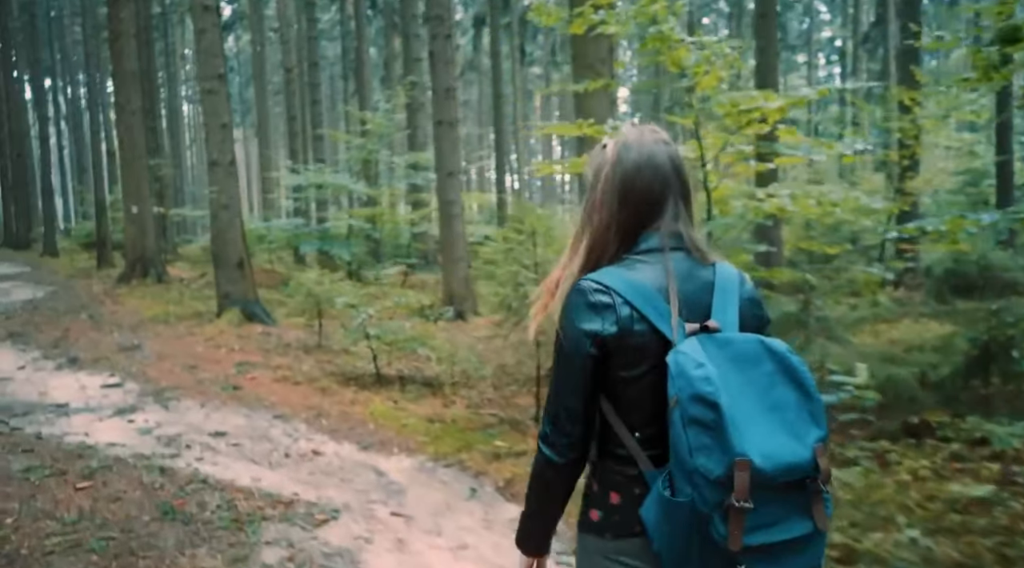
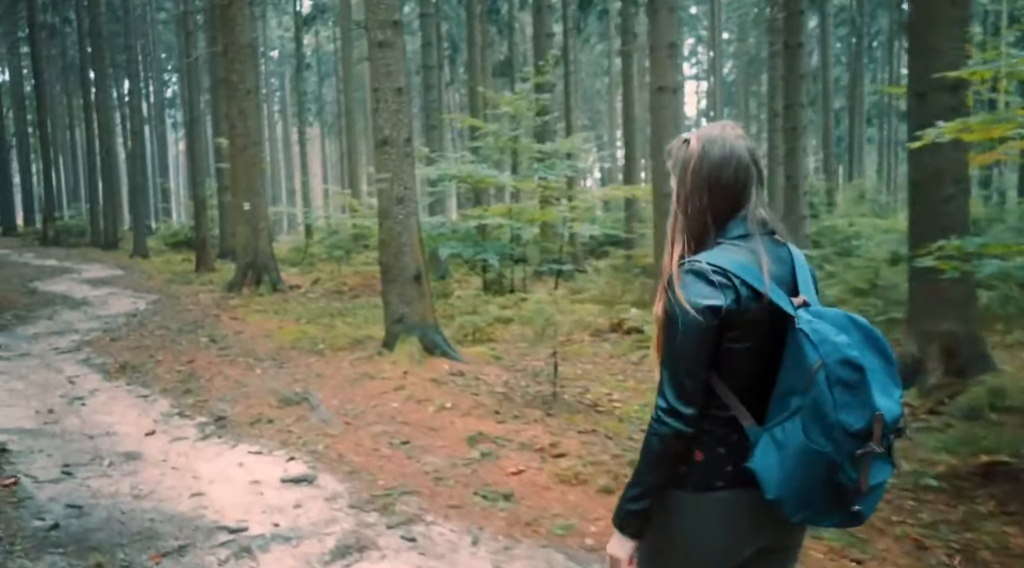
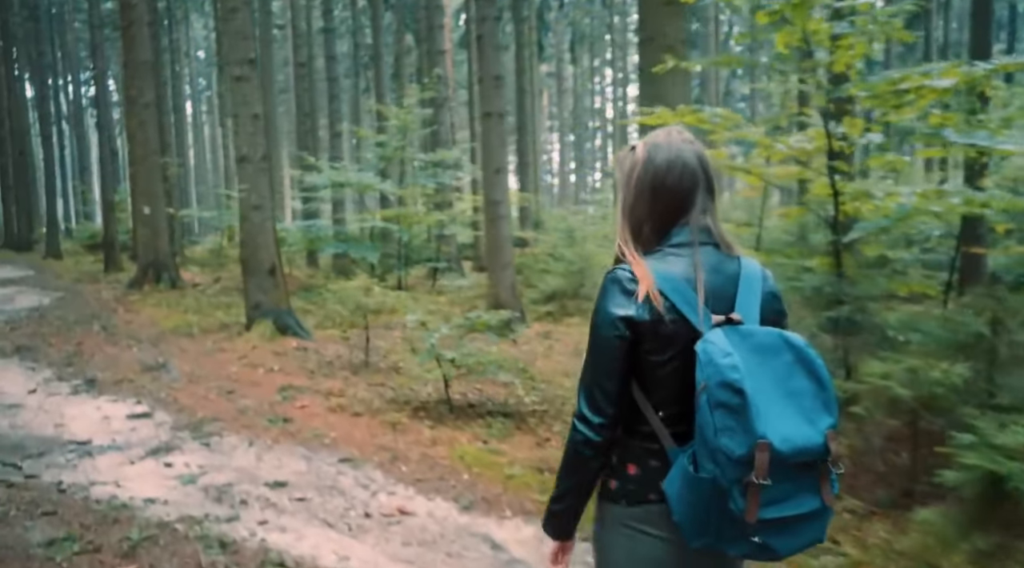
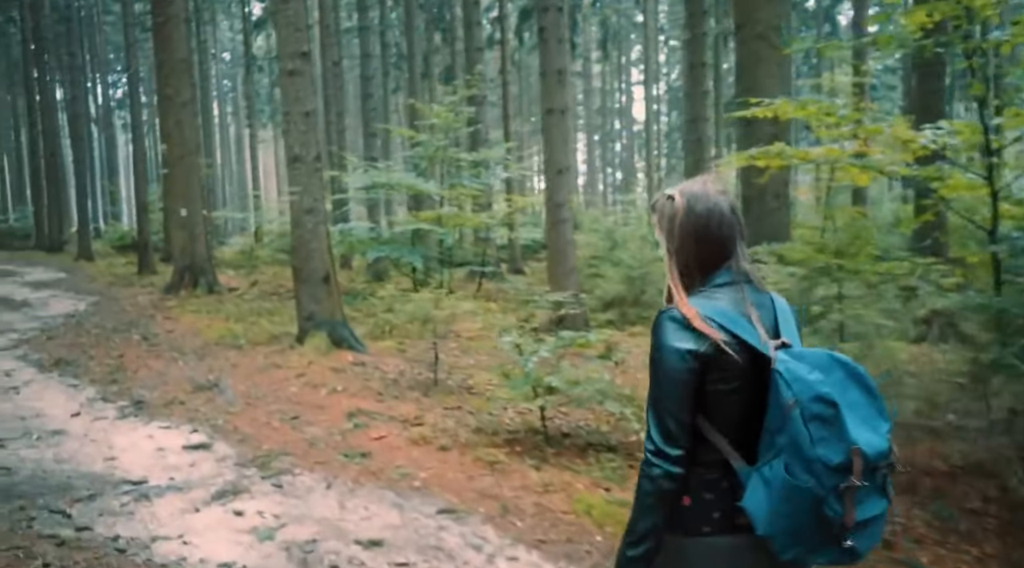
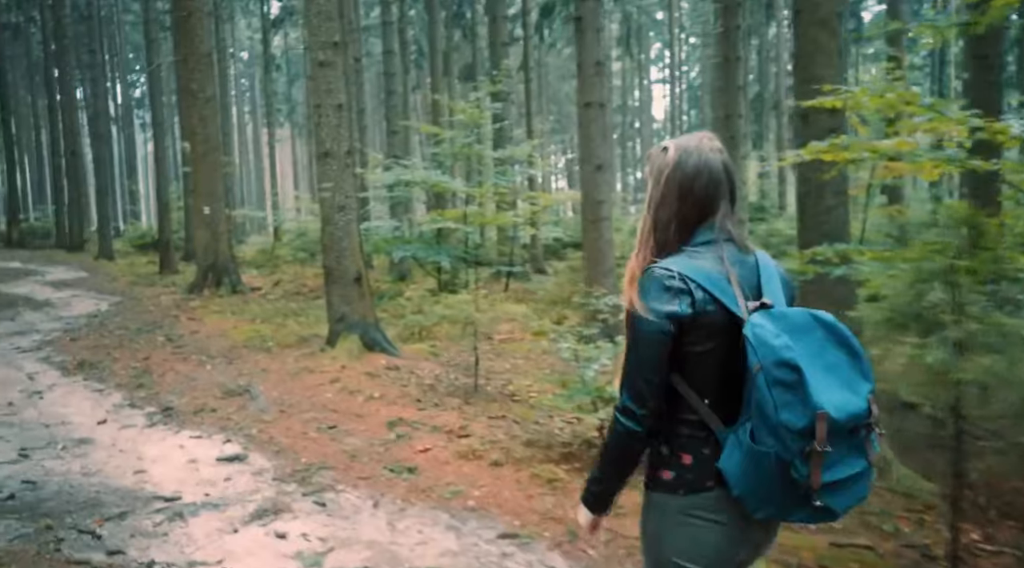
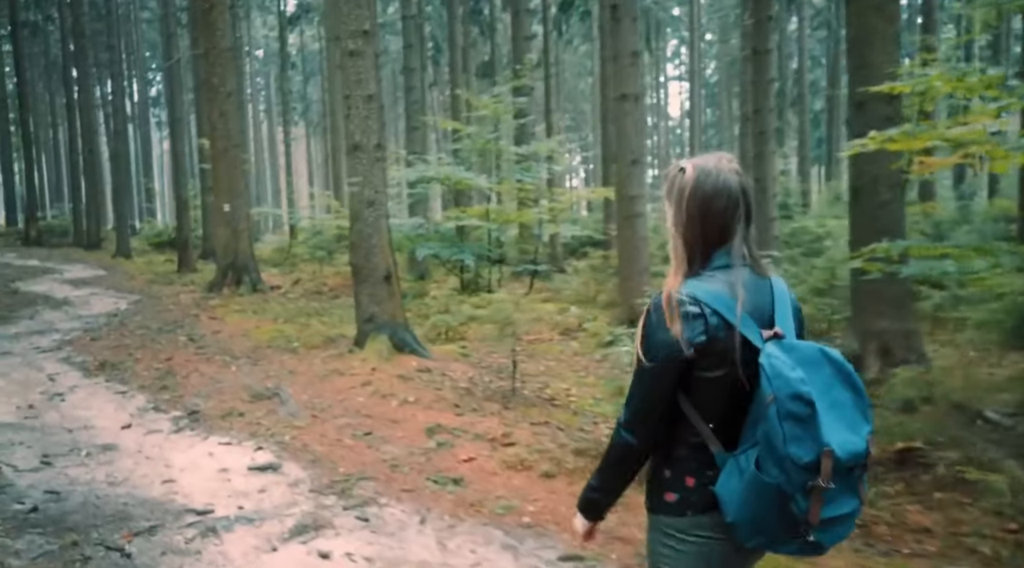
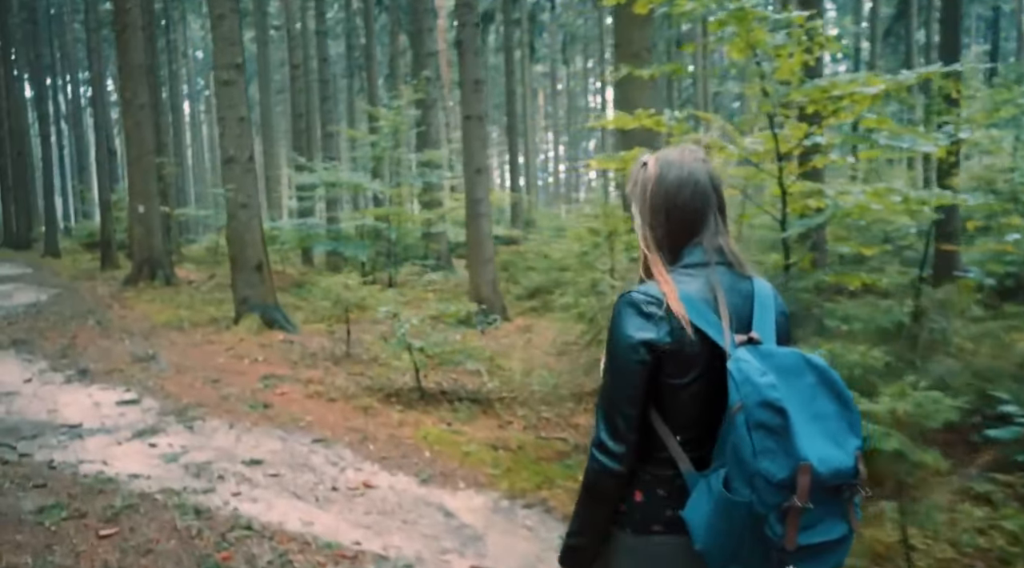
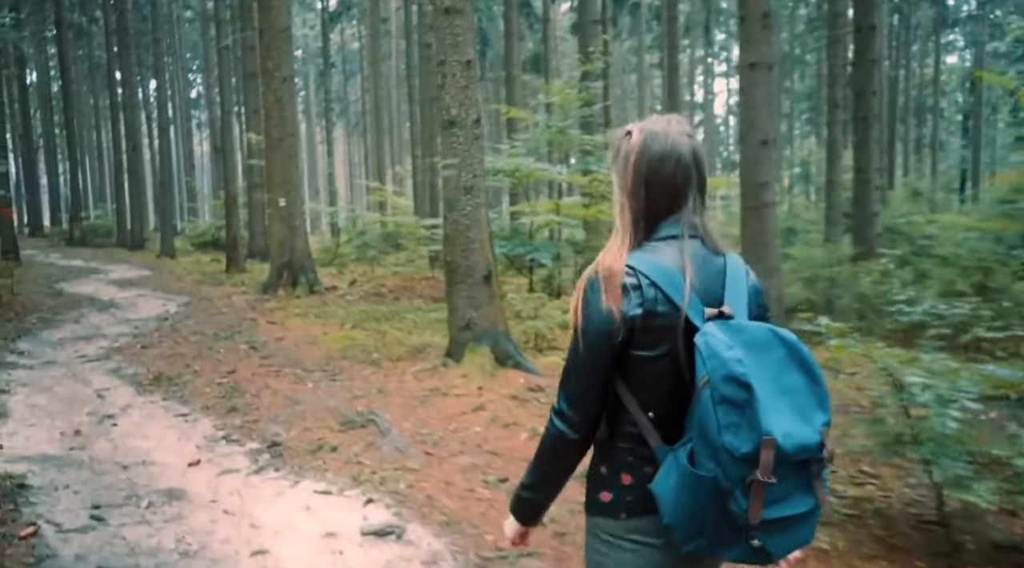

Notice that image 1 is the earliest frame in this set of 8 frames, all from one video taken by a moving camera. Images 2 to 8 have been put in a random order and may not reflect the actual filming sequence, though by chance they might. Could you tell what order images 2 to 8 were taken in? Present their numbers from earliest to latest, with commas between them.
7, 3, 4, 5, 6, 2, 8
